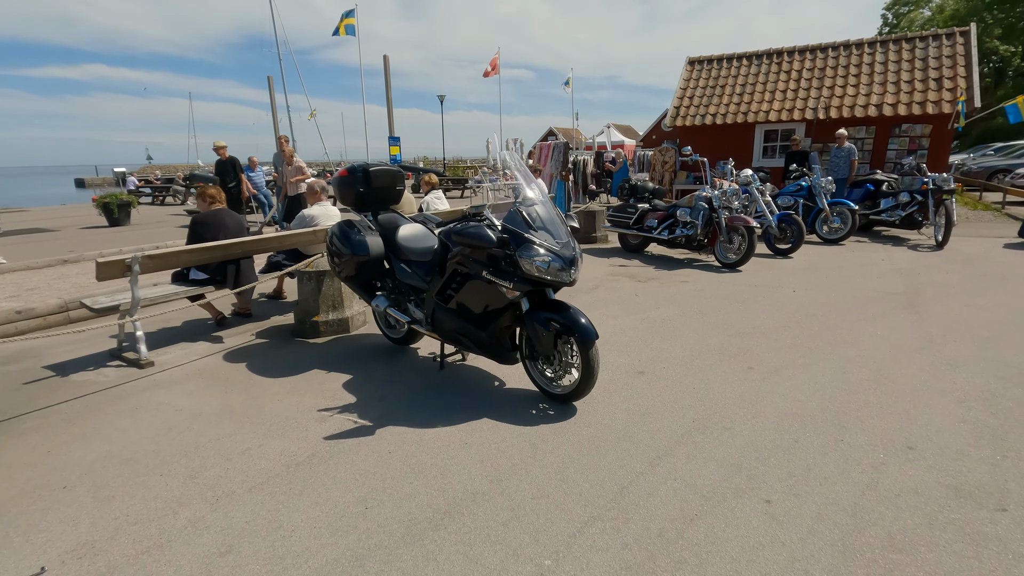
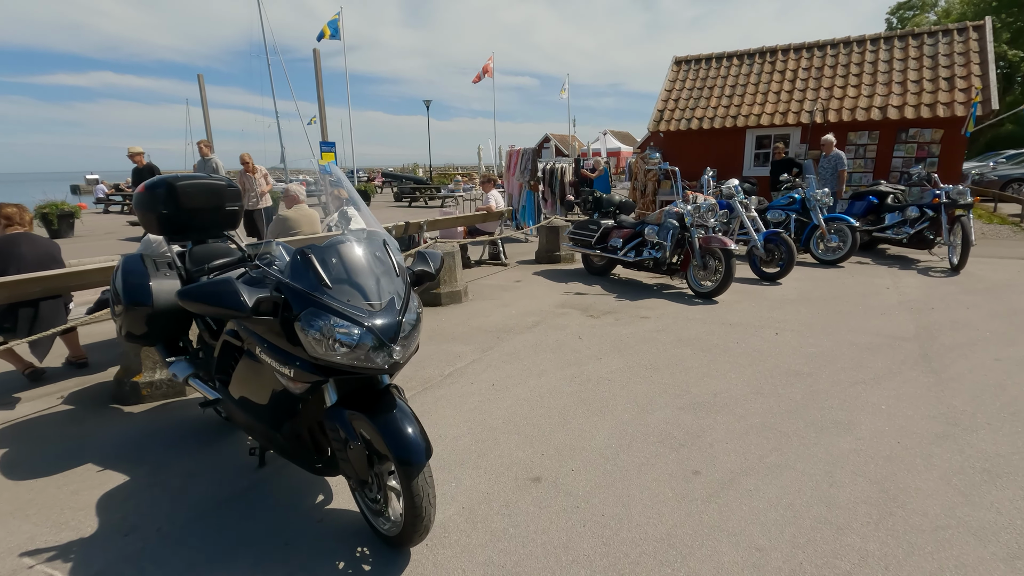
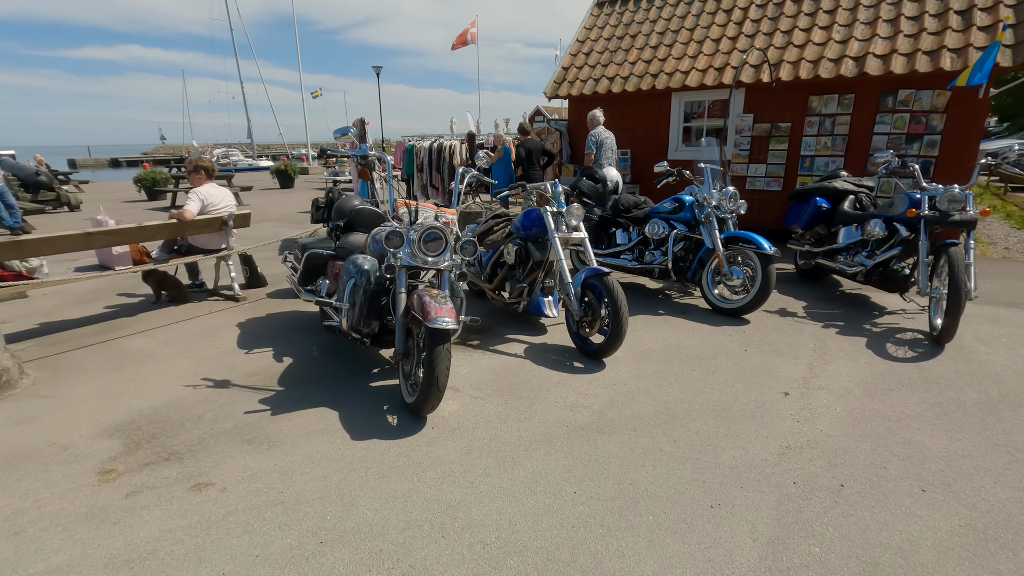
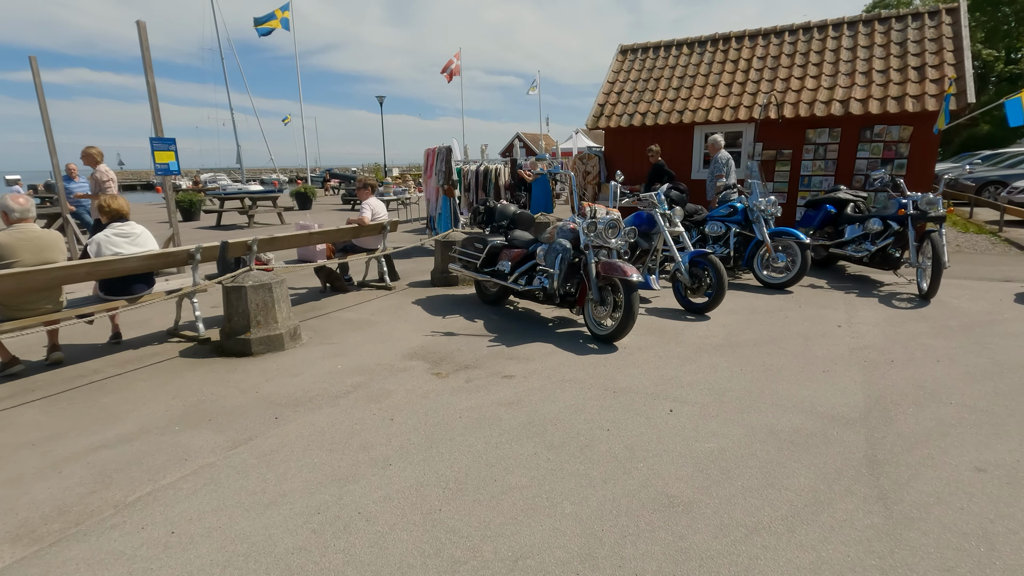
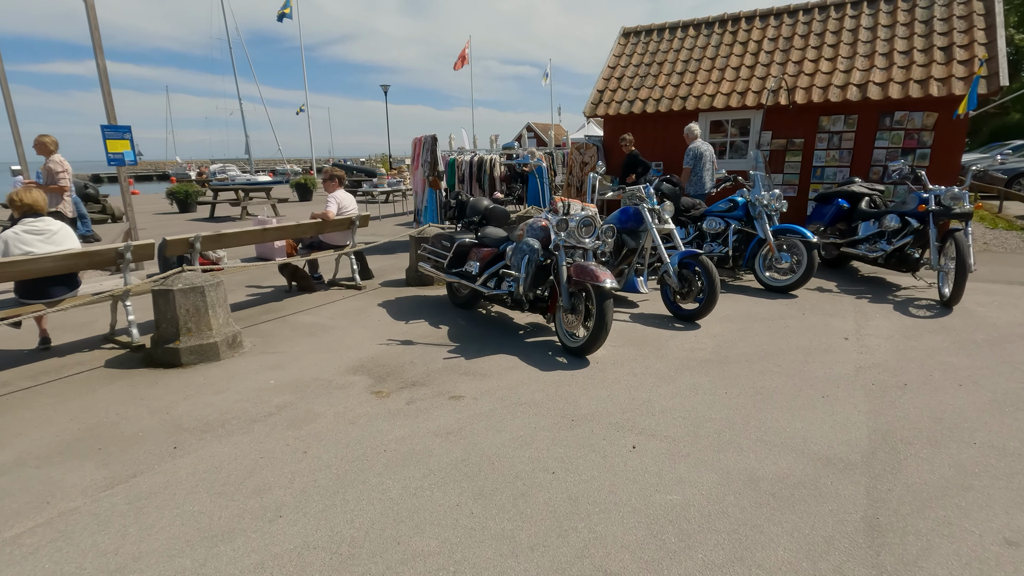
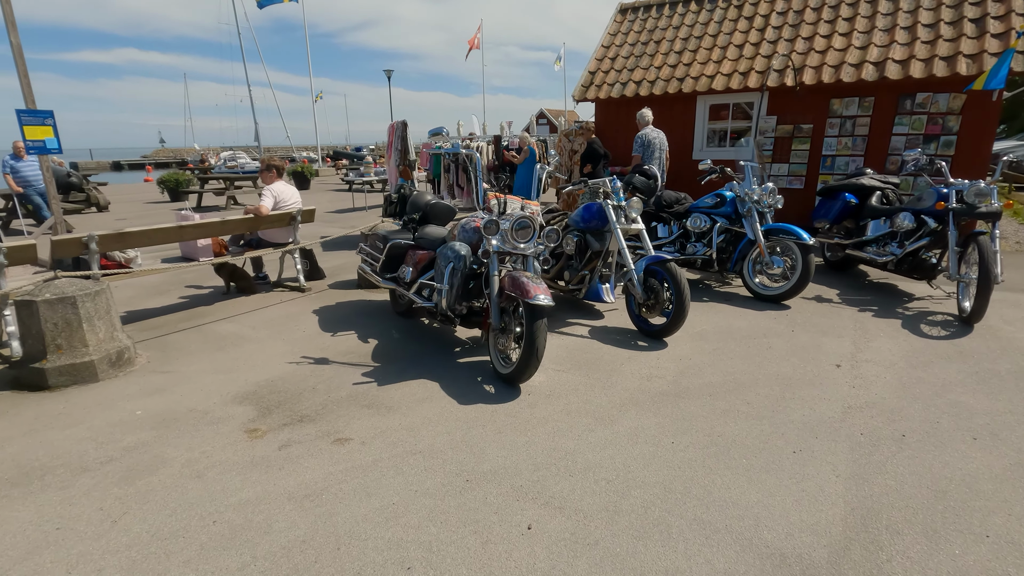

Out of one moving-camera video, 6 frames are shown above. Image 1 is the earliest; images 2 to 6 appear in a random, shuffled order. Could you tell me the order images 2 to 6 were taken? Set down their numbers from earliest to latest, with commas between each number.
2, 4, 5, 6, 3
